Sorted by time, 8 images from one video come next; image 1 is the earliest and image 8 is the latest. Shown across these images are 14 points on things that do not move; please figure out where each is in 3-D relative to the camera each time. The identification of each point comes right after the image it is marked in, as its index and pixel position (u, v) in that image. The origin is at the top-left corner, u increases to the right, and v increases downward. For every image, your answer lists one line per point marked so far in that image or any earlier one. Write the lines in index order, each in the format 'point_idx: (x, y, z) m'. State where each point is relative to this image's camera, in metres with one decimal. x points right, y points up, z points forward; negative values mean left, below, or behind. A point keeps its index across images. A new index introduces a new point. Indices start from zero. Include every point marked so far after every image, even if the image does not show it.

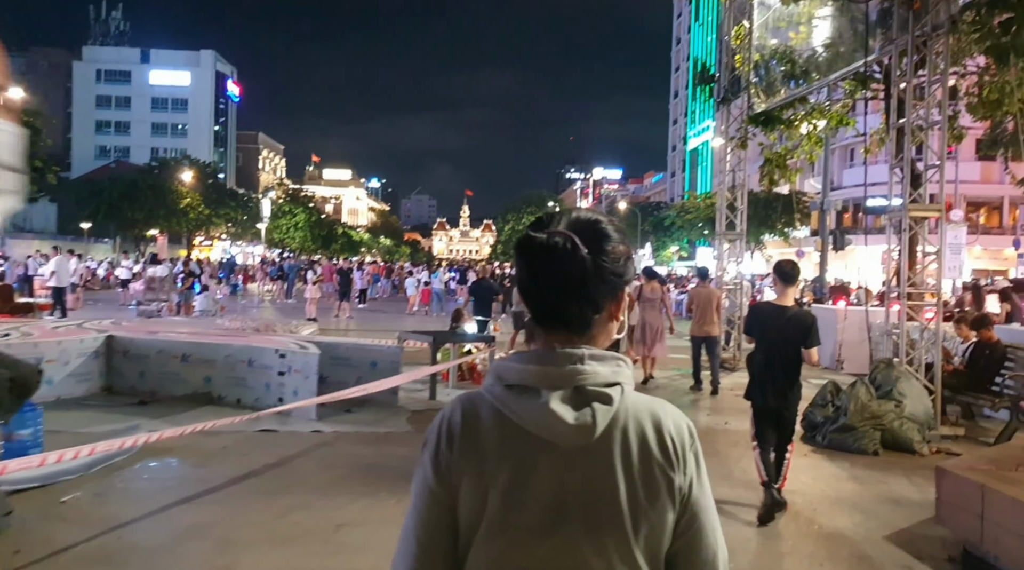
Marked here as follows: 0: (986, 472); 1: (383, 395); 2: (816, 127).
0: (+2.9, -1.1, +5.1) m
1: (-1.5, -1.3, +10.1) m
2: (+5.1, +2.7, +14.4) m
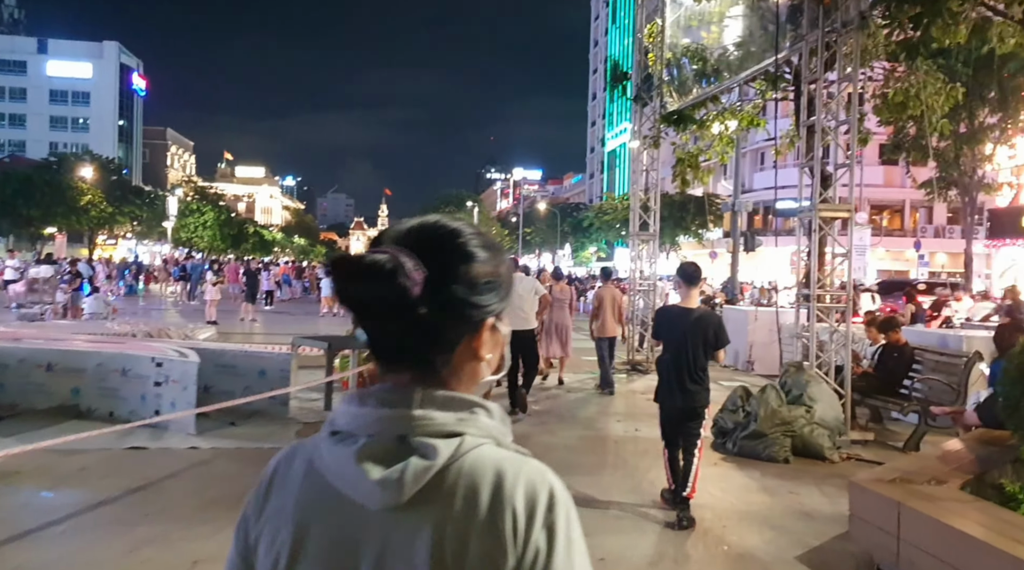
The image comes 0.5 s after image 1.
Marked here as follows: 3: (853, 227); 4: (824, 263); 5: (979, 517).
0: (+2.2, -1.1, +4.8) m
1: (-2.6, -1.3, +9.3) m
2: (+3.6, +2.6, +14.3) m
3: (+4.0, +0.7, +9.9) m
4: (+3.6, +0.2, +9.7) m
5: (+2.3, -1.2, +4.3) m
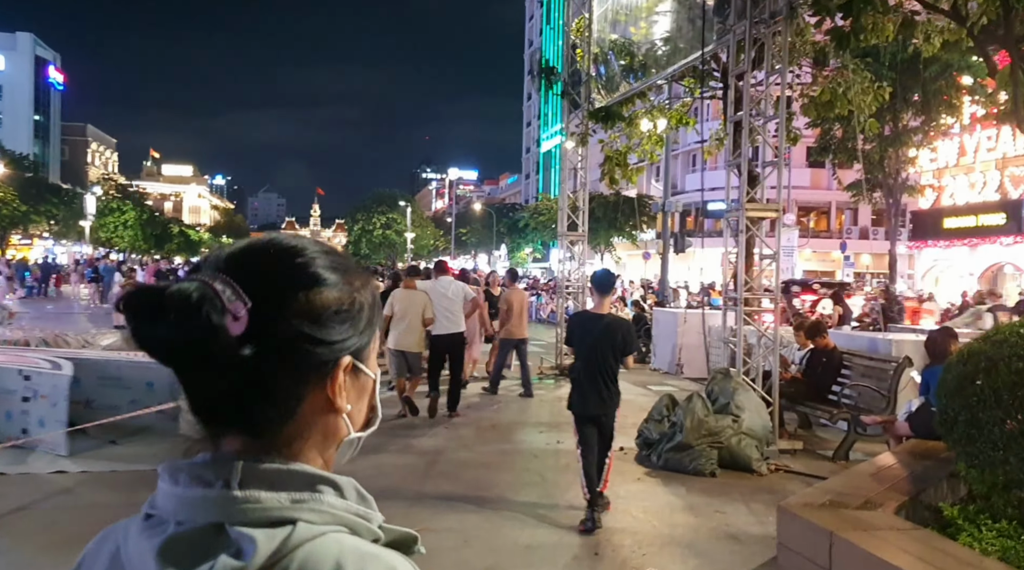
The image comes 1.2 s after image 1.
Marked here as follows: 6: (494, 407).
0: (+1.7, -1.2, +4.4) m
1: (-3.5, -1.4, +8.5) m
2: (+2.3, +2.6, +13.9) m
3: (+3.0, +0.6, +9.5) m
4: (+2.6, +0.2, +9.4) m
5: (+1.8, -1.2, +3.8) m
6: (-0.2, -1.5, +10.8) m
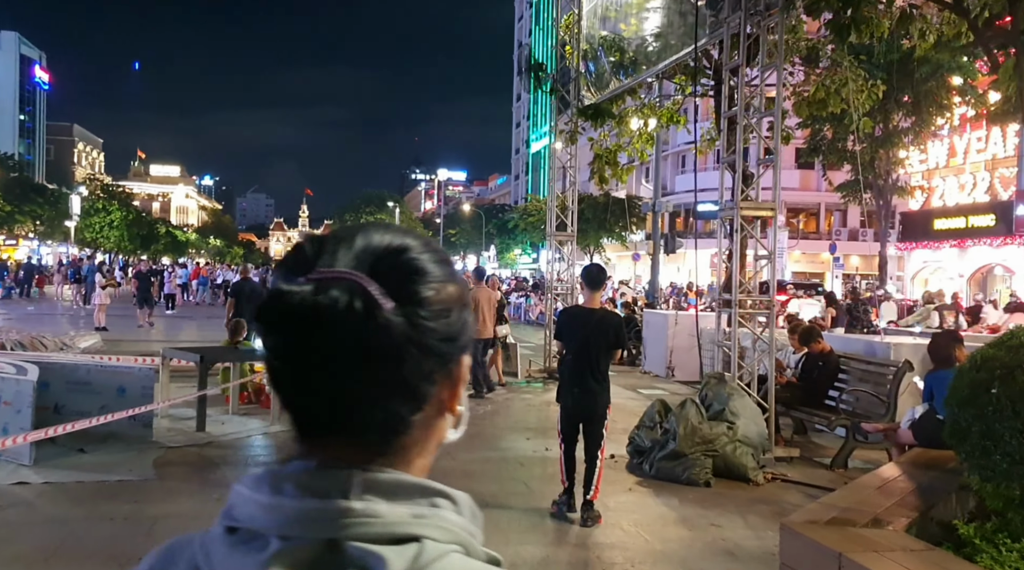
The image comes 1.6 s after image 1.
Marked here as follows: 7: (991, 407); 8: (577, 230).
0: (+1.6, -1.2, +4.1) m
1: (-3.6, -1.4, +8.1) m
2: (+2.1, +2.6, +13.6) m
3: (+2.9, +0.6, +9.3) m
4: (+2.5, +0.2, +9.1) m
5: (+1.8, -1.2, +3.5) m
6: (-0.4, -1.6, +10.4) m
7: (+2.4, -0.6, +4.2) m
8: (+1.1, +1.0, +14.8) m
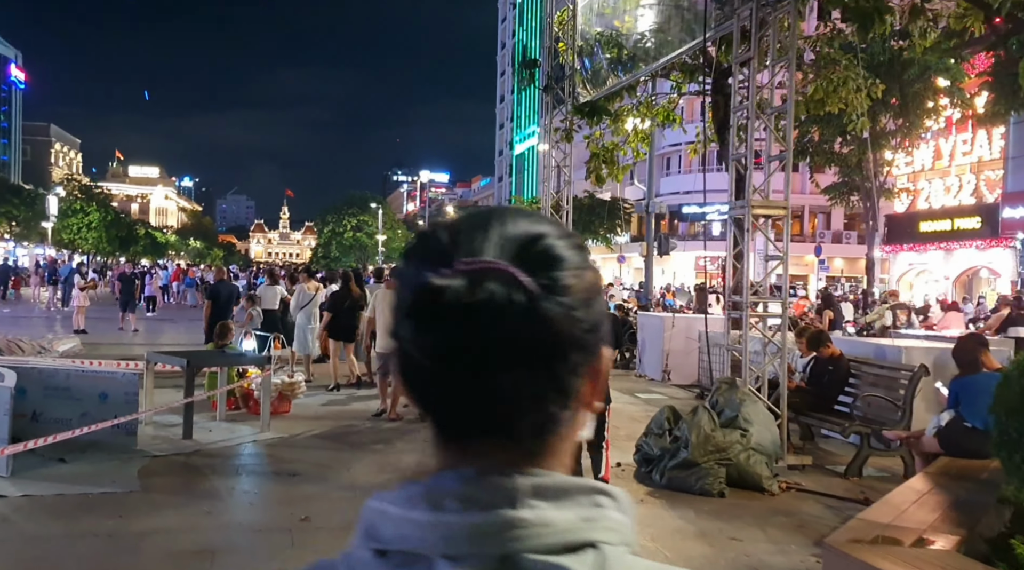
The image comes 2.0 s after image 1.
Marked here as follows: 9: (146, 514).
0: (+1.7, -1.2, +3.8) m
1: (-3.6, -1.4, +7.8) m
2: (+2.0, +2.6, +13.4) m
3: (+2.9, +0.6, +9.0) m
4: (+2.5, +0.2, +8.8) m
5: (+1.9, -1.2, +3.3) m
6: (-0.4, -1.6, +10.1) m
7: (+2.5, -0.6, +3.9) m
8: (+1.0, +0.9, +14.5) m
9: (-2.5, -1.6, +5.9) m
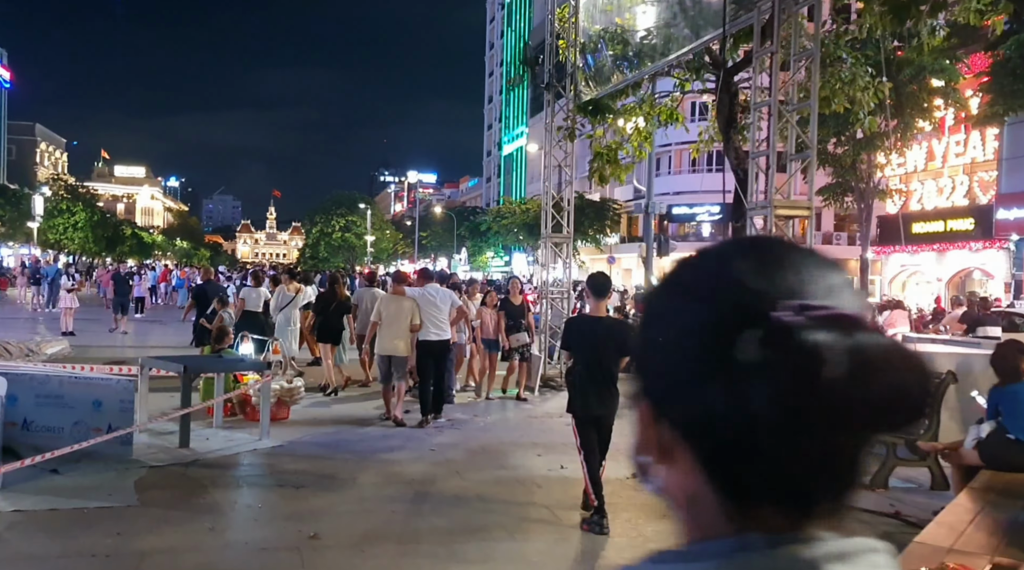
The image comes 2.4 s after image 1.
0: (+1.8, -1.2, +3.5) m
1: (-3.5, -1.4, +7.4) m
2: (+2.0, +2.5, +13.1) m
3: (+3.0, +0.6, +8.8) m
4: (+2.6, +0.2, +8.6) m
5: (+2.0, -1.2, +3.0) m
6: (-0.4, -1.6, +9.8) m
7: (+2.6, -0.6, +3.7) m
8: (+1.0, +0.9, +14.3) m
9: (-2.4, -1.6, +5.5) m
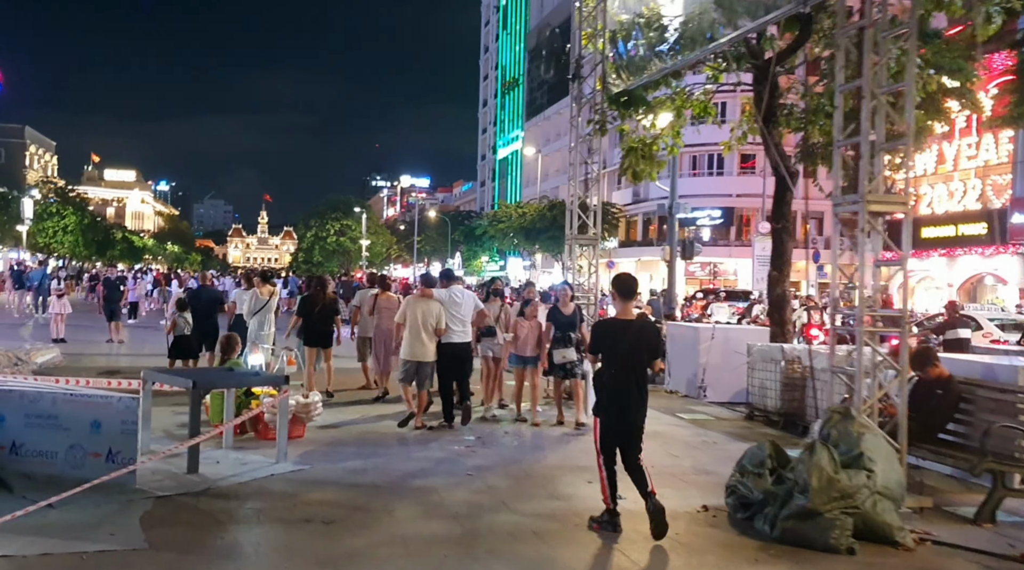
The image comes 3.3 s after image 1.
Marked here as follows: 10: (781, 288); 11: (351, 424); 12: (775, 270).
0: (+2.3, -1.2, +2.7) m
1: (-3.1, -1.5, +6.5) m
2: (+2.4, +2.5, +12.3) m
3: (+3.4, +0.5, +8.0) m
4: (+3.0, +0.1, +7.8) m
5: (+2.5, -1.2, +2.2) m
6: (0.0, -1.7, +9.0) m
7: (+3.1, -0.7, +2.9) m
8: (+1.4, +0.8, +13.5) m
9: (-2.0, -1.6, +4.7) m
10: (+3.9, -0.1, +12.3) m
11: (-1.9, -1.6, +9.9) m
12: (+3.8, +0.2, +12.4) m
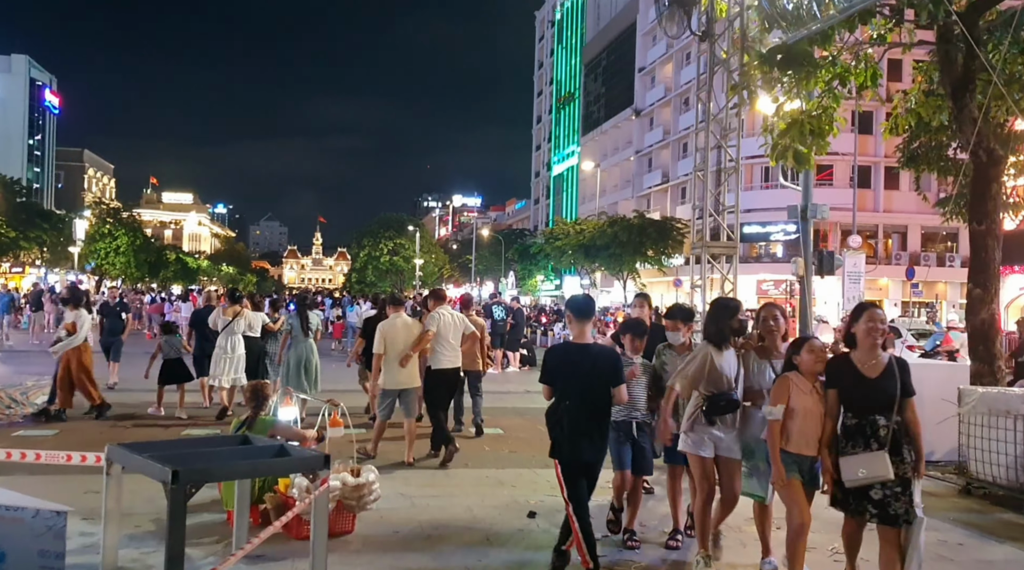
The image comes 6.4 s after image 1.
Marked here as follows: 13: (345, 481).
0: (+3.0, -1.3, -0.3) m
1: (-2.2, -1.6, +3.8) m
2: (+3.6, +2.2, +9.4) m
3: (+4.3, +0.4, +4.9) m
4: (+4.0, 0.0, +4.7) m
5: (+3.1, -1.3, -0.9) m
6: (+1.1, -1.8, +6.1) m
7: (+3.7, -0.7, -0.2) m
8: (+2.7, +0.5, +10.5) m
9: (-1.2, -1.7, +1.9) m
10: (+5.1, -0.3, +9.1) m
11: (-0.8, -1.9, +7.1) m
12: (+5.1, 0.0, +9.2) m
13: (-1.2, -1.4, +5.9) m
